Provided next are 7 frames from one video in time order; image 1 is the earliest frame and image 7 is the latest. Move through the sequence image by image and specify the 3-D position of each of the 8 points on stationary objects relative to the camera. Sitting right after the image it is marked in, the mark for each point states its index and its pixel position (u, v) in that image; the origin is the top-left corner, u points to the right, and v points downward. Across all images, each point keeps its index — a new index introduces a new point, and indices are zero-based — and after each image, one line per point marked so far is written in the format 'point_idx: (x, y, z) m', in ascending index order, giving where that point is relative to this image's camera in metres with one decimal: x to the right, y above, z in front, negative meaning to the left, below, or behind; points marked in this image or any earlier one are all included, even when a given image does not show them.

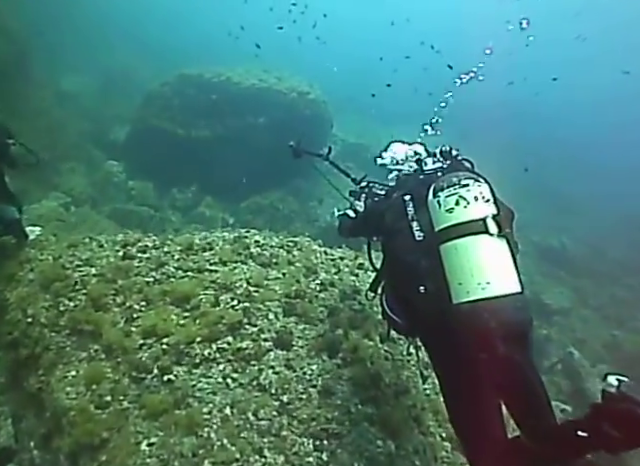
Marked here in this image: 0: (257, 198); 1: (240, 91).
0: (-2.3, +1.3, +14.9) m
1: (-3.2, +5.7, +16.3) m
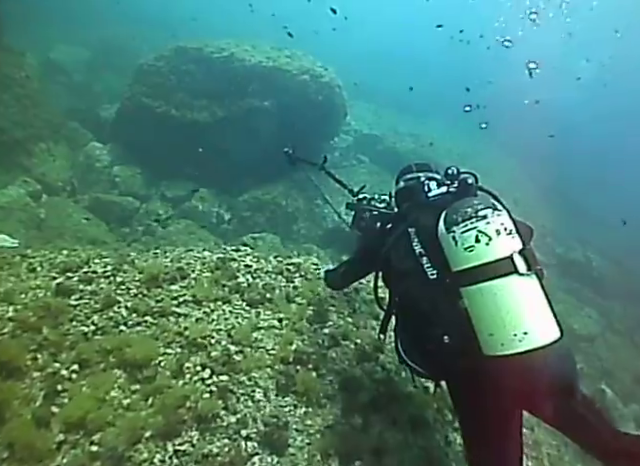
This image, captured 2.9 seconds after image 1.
0: (-2.0, +1.4, +13.2) m
1: (-2.7, +5.9, +14.5) m
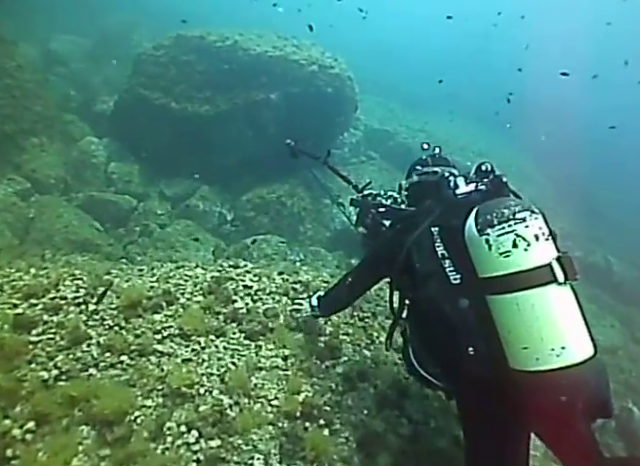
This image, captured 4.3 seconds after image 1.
0: (-1.8, +1.4, +12.5) m
1: (-2.4, +5.9, +13.7) m
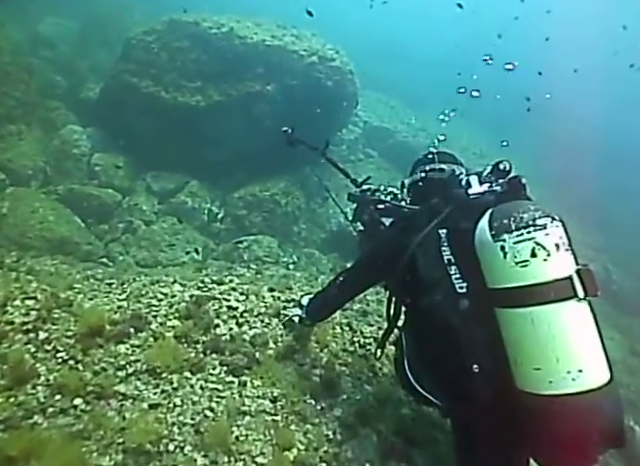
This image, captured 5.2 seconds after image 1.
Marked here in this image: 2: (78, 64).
0: (-1.9, +1.4, +11.9) m
1: (-2.4, +5.9, +13.1) m
2: (-9.6, +6.8, +16.4) m
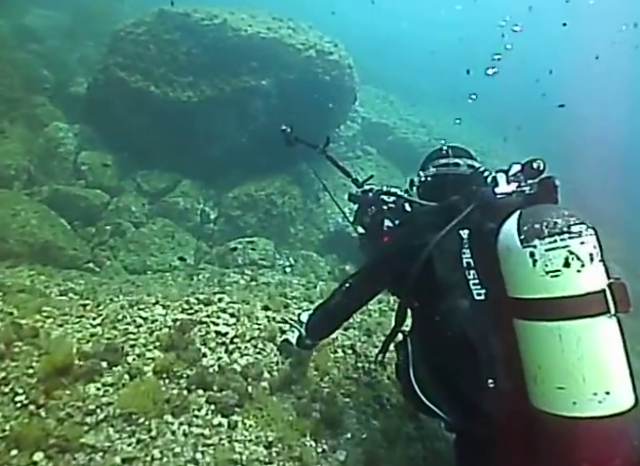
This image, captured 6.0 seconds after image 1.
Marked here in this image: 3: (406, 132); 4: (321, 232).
0: (-2.0, +1.3, +11.4) m
1: (-2.5, +5.9, +12.6) m
2: (-9.8, +6.8, +15.8) m
3: (+3.9, +4.5, +18.4) m
4: (0.0, 0.0, +11.0) m
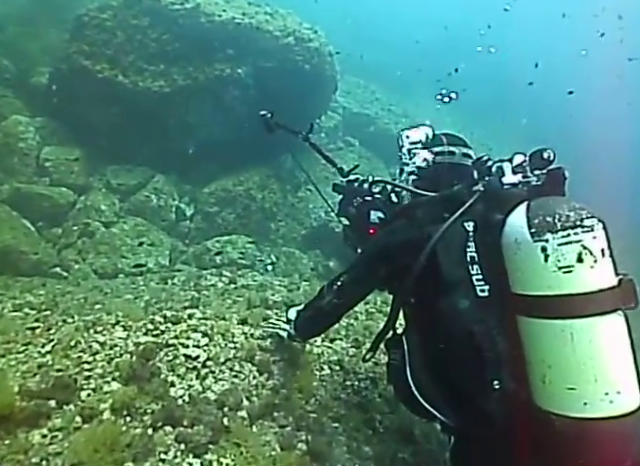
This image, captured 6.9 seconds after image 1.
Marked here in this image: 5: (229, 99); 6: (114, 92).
0: (-2.5, +1.4, +10.9) m
1: (-3.1, +6.0, +11.9) m
2: (-10.6, +6.8, +14.9) m
3: (+3.0, +4.9, +18.1) m
4: (-0.4, +0.2, +10.6) m
5: (-2.6, +3.7, +11.4) m
6: (-5.6, +3.8, +11.1) m
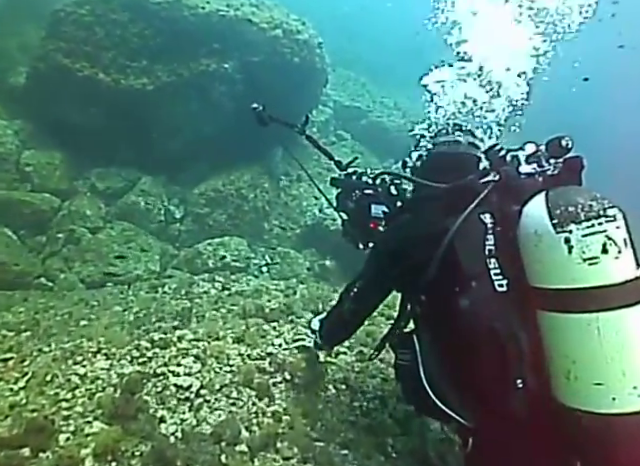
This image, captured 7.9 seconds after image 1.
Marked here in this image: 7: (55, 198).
0: (-2.6, +1.4, +10.6) m
1: (-3.5, +6.0, +11.5) m
2: (-11.0, +6.6, +14.3) m
3: (+2.5, +5.1, +17.8) m
4: (-0.6, +0.2, +10.3) m
5: (-2.8, +3.7, +11.1) m
6: (-5.8, +3.6, +10.6) m
7: (-5.8, +0.8, +9.0) m
